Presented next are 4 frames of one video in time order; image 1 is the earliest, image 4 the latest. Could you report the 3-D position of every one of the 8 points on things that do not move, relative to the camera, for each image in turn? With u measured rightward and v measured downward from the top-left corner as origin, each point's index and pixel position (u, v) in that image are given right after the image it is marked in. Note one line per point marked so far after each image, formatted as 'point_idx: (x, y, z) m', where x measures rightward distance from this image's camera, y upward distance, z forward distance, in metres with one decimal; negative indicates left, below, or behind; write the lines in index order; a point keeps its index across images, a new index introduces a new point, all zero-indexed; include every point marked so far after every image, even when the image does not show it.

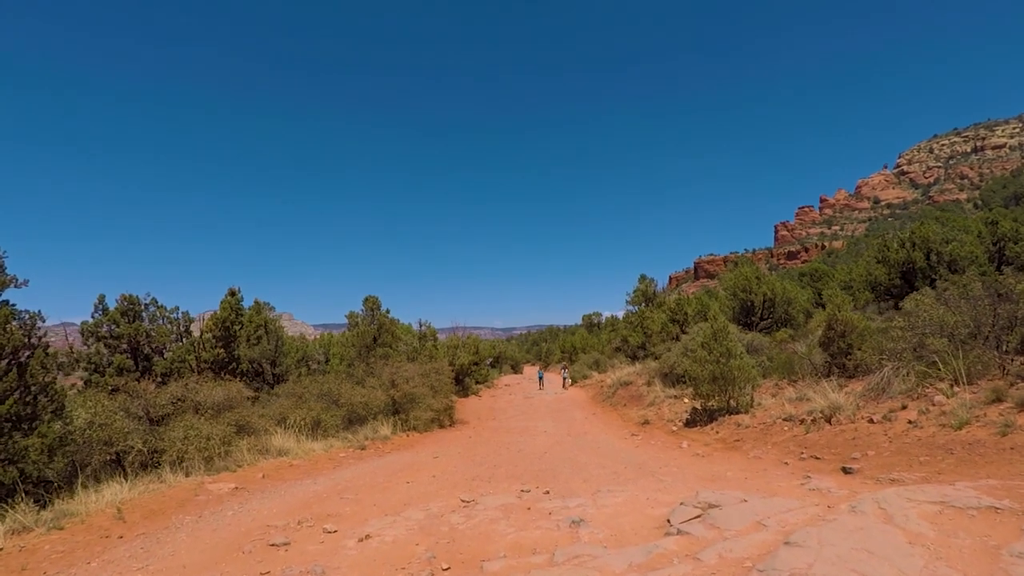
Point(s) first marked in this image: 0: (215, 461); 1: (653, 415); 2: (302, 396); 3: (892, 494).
0: (-6.0, -3.5, +9.9) m
1: (+4.5, -4.1, +15.8) m
2: (-6.9, -3.6, +16.4) m
3: (+4.1, -2.2, +5.3) m
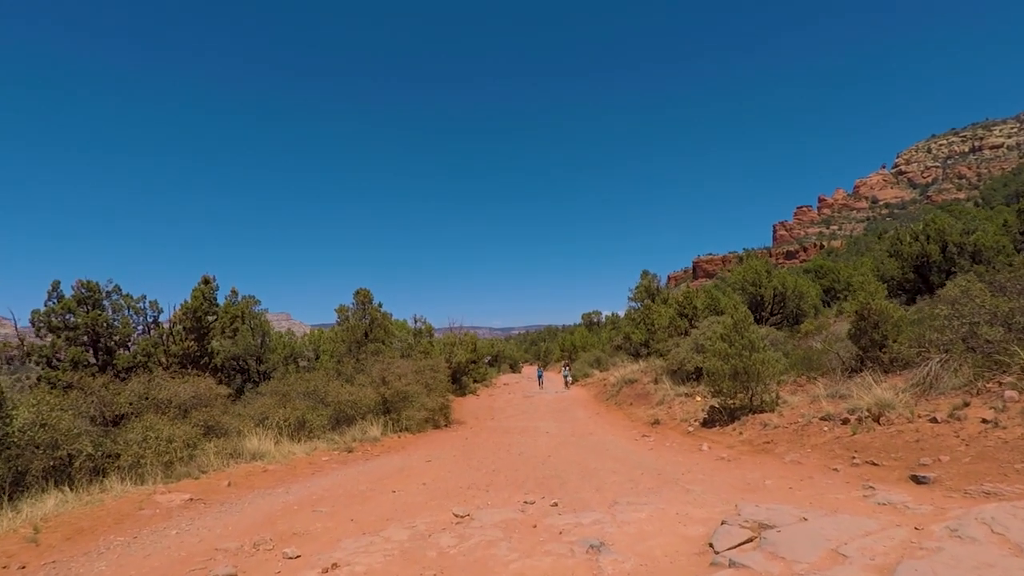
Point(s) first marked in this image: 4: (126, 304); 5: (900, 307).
0: (-6.0, -3.2, +8.8) m
1: (+4.5, -3.8, +14.7) m
2: (-6.9, -3.3, +15.2) m
3: (+4.1, -1.9, +4.2) m
4: (-9.3, -0.4, +12.0) m
5: (+9.0, -0.4, +11.5) m
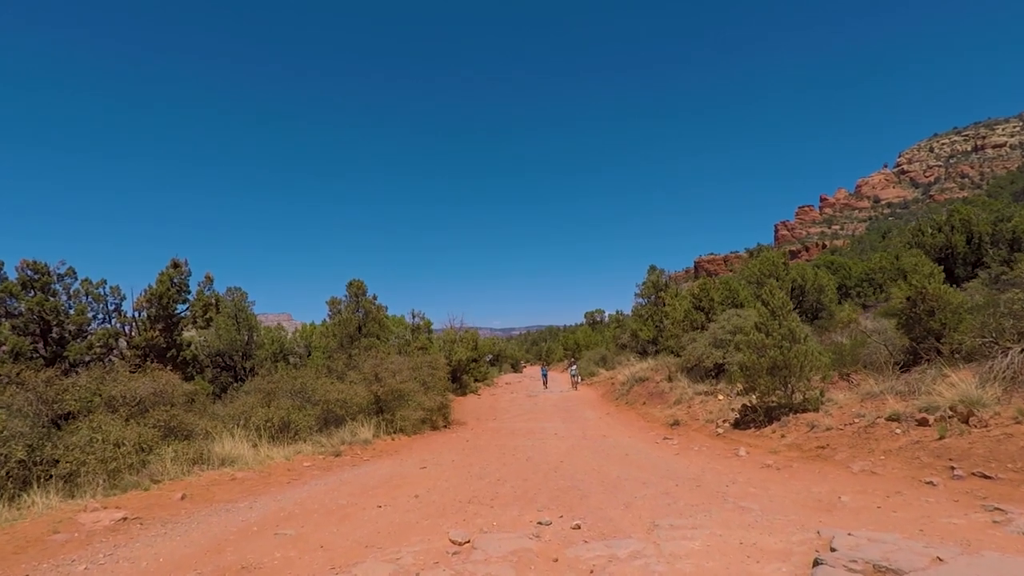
0: (-5.8, -2.8, +7.4) m
1: (+4.6, -3.4, +13.3) m
2: (-6.8, -2.9, +13.9) m
3: (+4.2, -1.5, +2.8) m
4: (-9.2, -0.1, +10.7) m
5: (+9.2, -0.1, +10.1) m
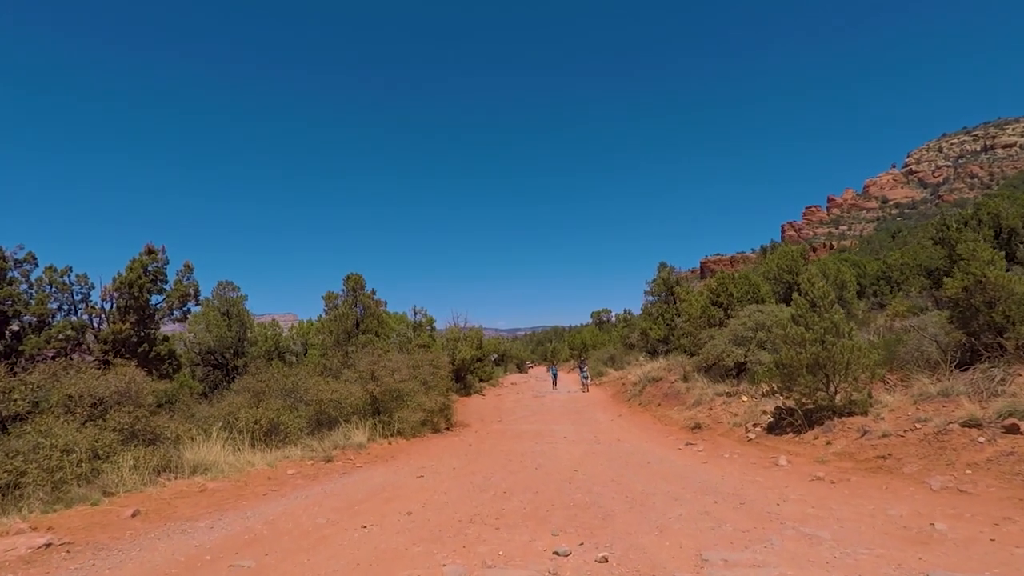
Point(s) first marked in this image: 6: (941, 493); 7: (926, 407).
0: (-5.7, -2.6, +6.4) m
1: (+4.8, -3.2, +12.2) m
2: (-6.6, -2.7, +12.9) m
3: (+4.3, -1.3, +1.7) m
4: (-9.1, +0.2, +9.7) m
5: (+9.3, +0.1, +9.0) m
6: (+4.3, -2.1, +5.0) m
7: (+6.3, -1.8, +7.5) m
